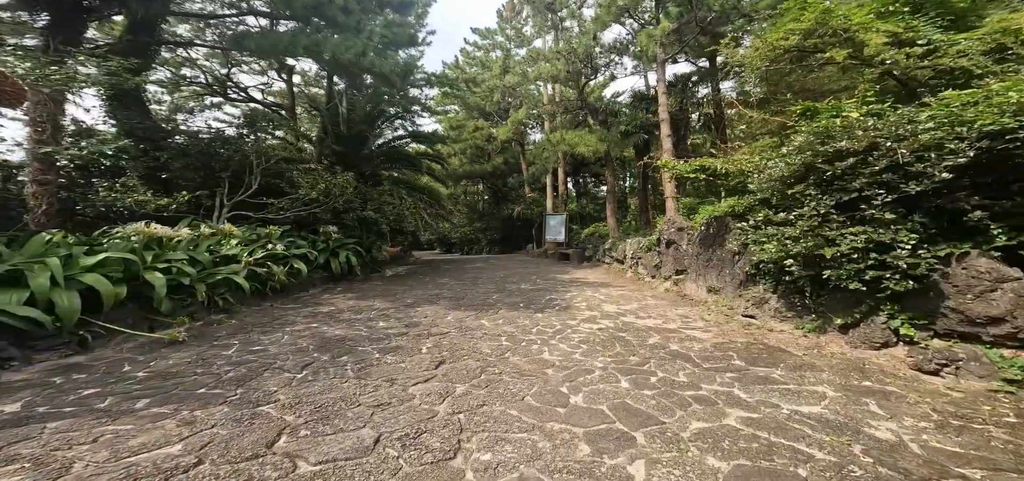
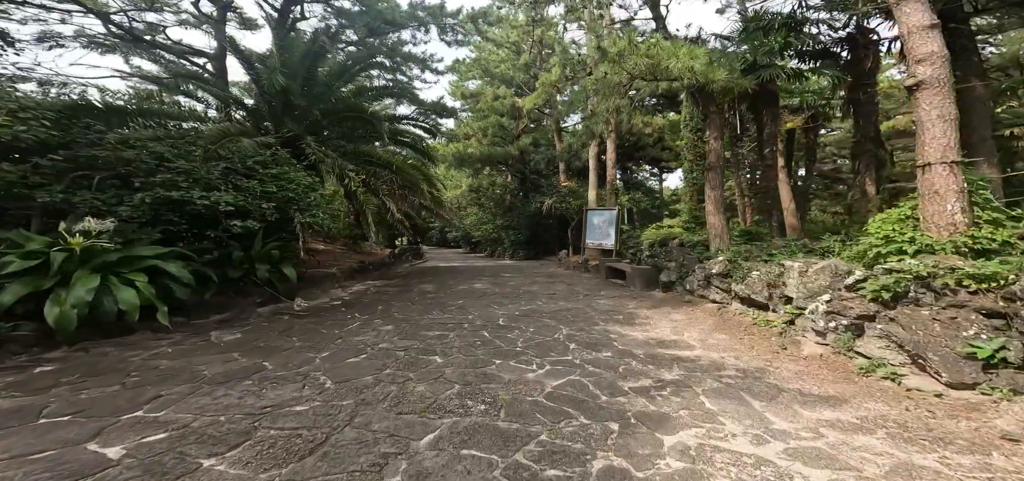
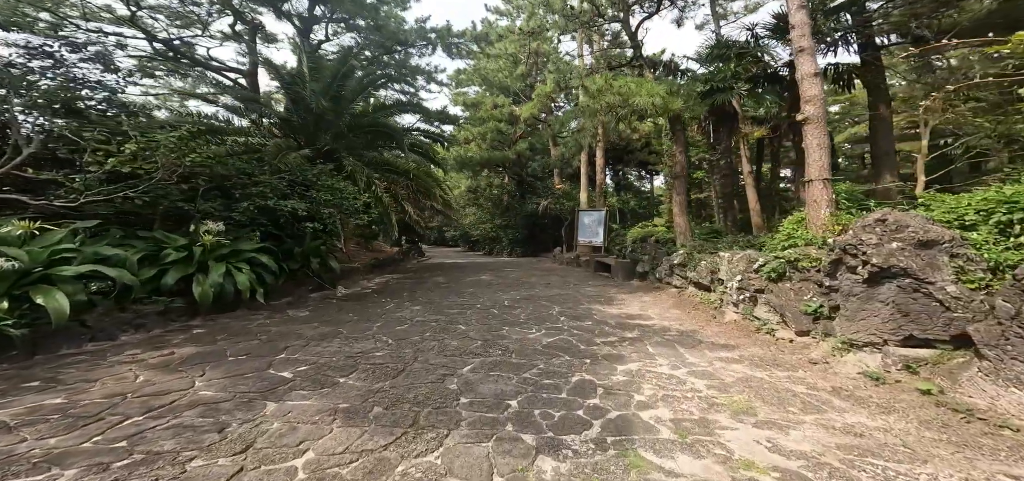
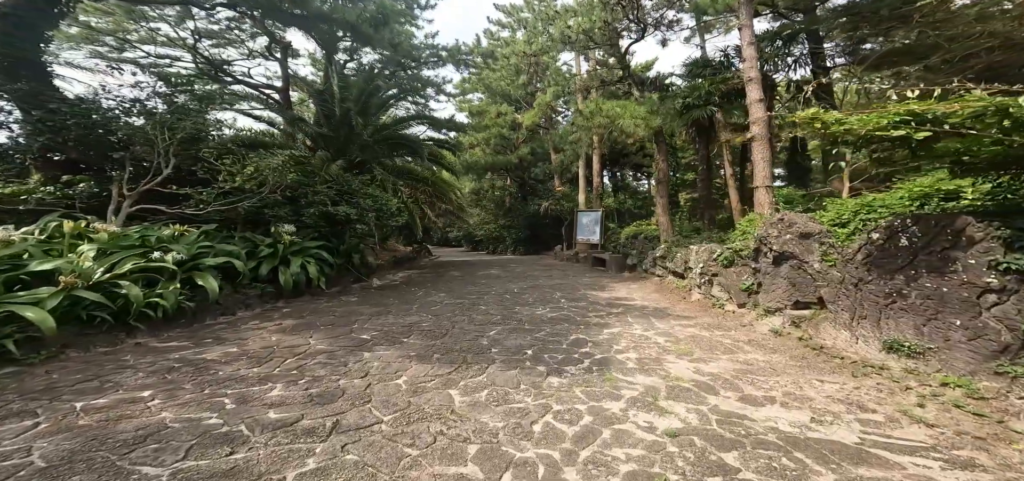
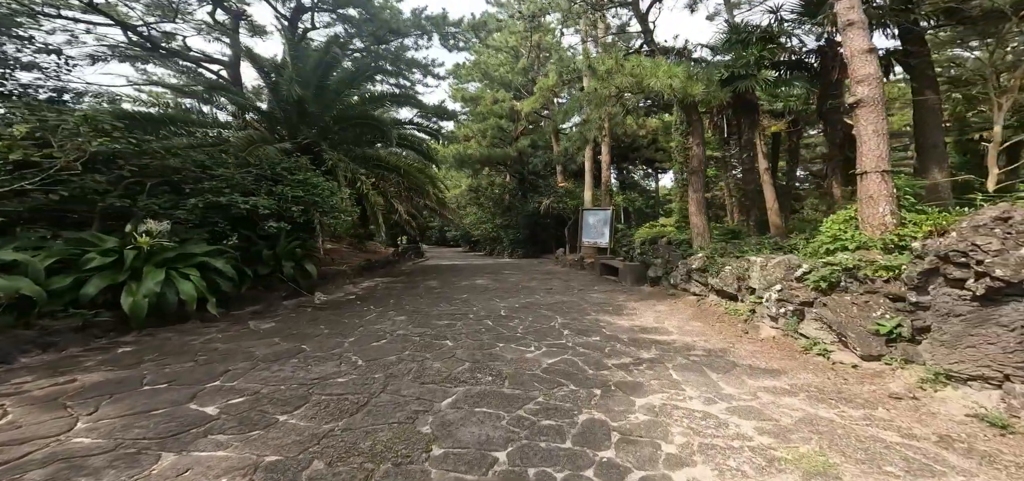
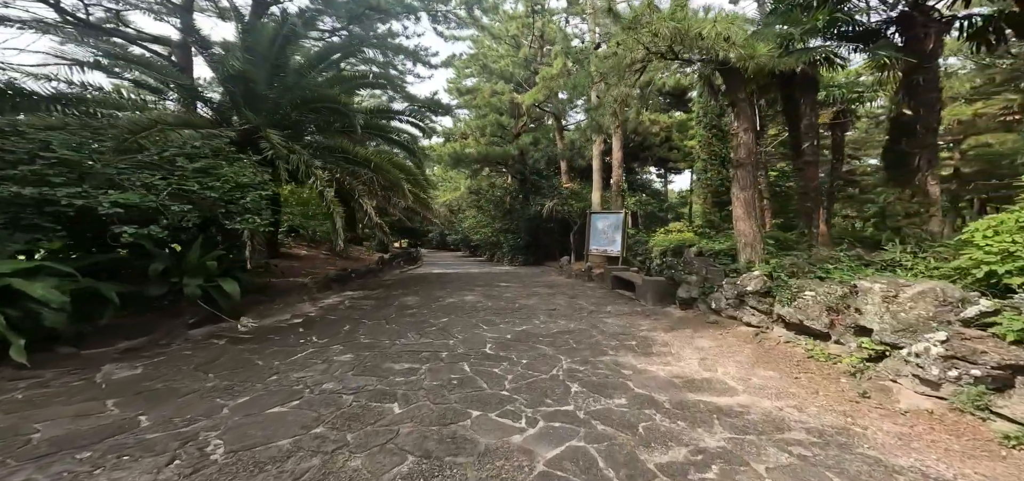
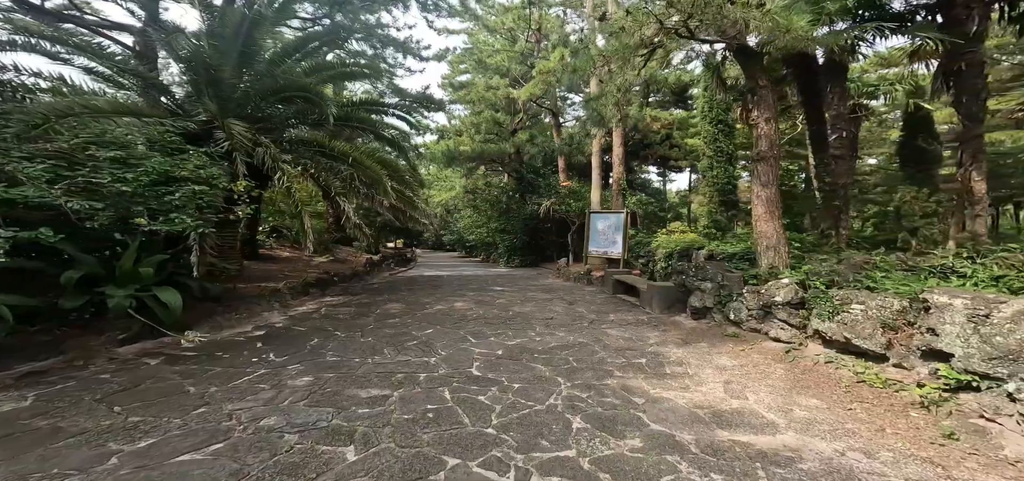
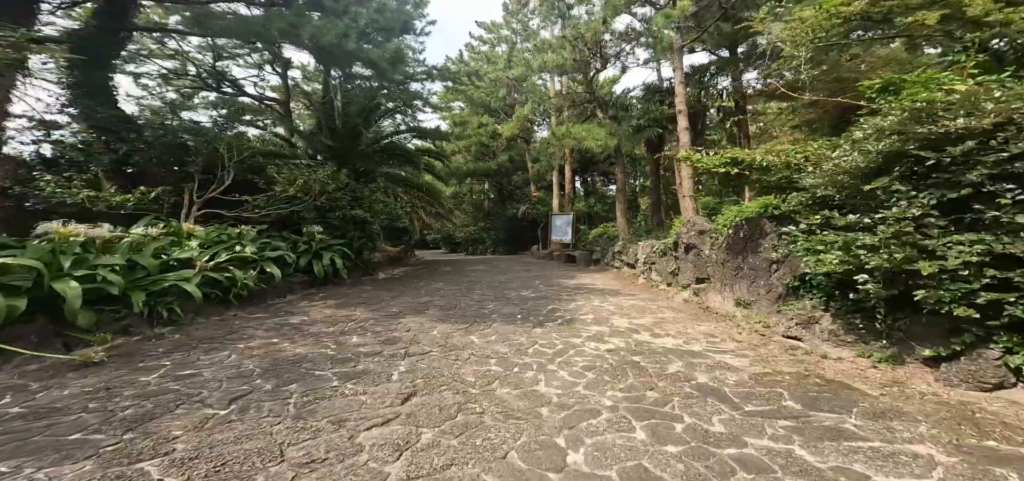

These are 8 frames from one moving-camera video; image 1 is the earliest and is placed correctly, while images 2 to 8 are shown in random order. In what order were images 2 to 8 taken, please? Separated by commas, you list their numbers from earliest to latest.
8, 4, 3, 5, 2, 6, 7
